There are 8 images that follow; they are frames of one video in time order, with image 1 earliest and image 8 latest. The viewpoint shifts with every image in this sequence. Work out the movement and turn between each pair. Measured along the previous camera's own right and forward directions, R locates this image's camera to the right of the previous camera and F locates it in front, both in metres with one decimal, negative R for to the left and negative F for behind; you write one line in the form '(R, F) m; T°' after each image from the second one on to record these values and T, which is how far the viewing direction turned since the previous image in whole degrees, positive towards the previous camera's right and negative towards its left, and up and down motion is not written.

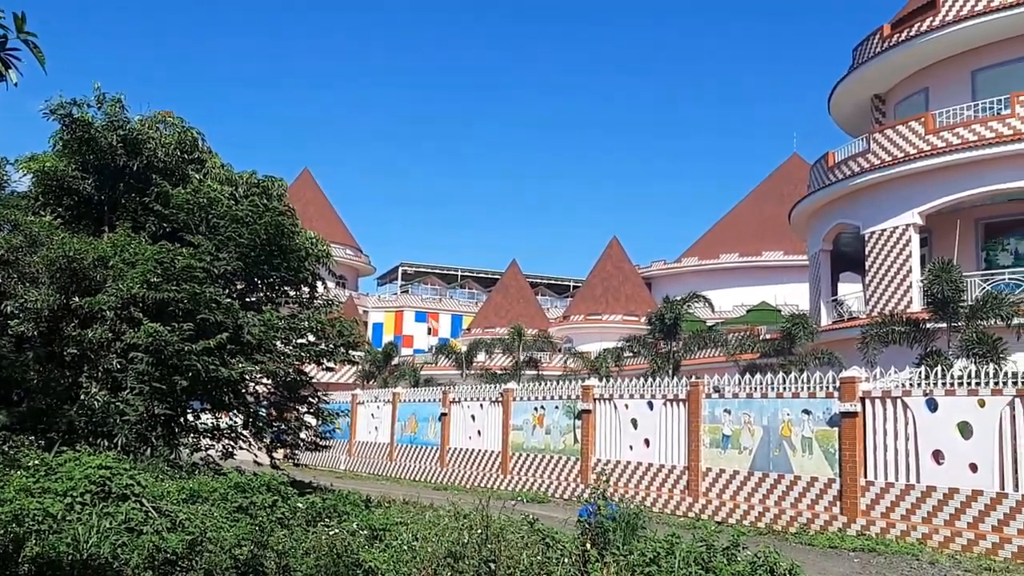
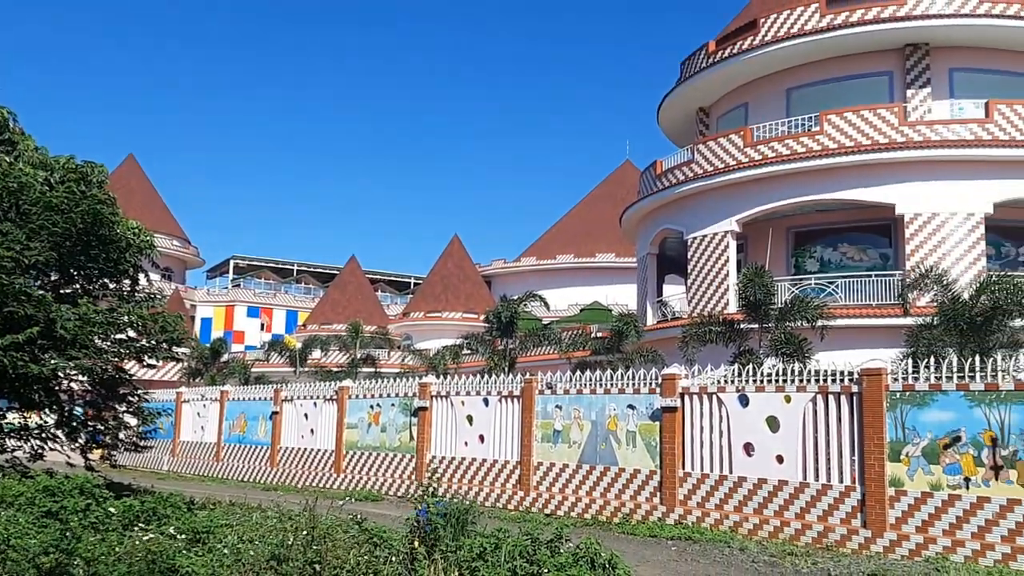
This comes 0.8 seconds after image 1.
(+0.1, -0.1) m; +10°
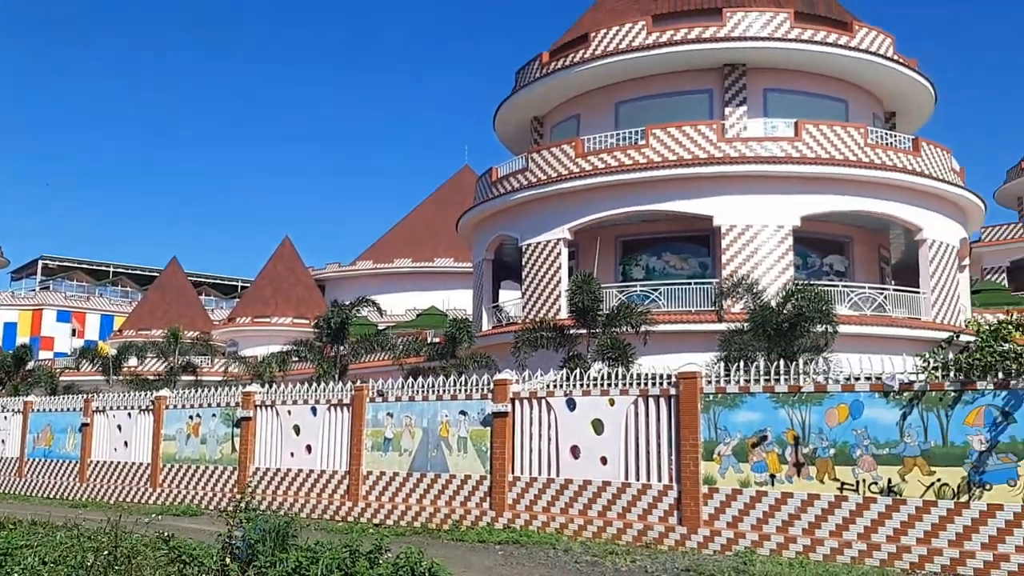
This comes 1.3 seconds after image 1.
(+0.2, 0.0) m; +10°
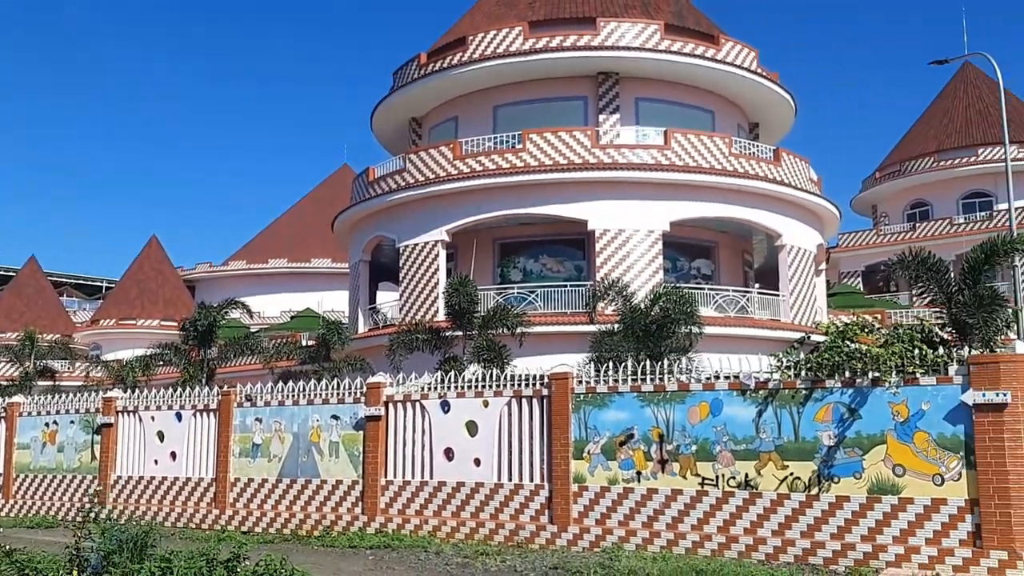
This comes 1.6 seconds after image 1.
(+0.2, -0.1) m; +7°
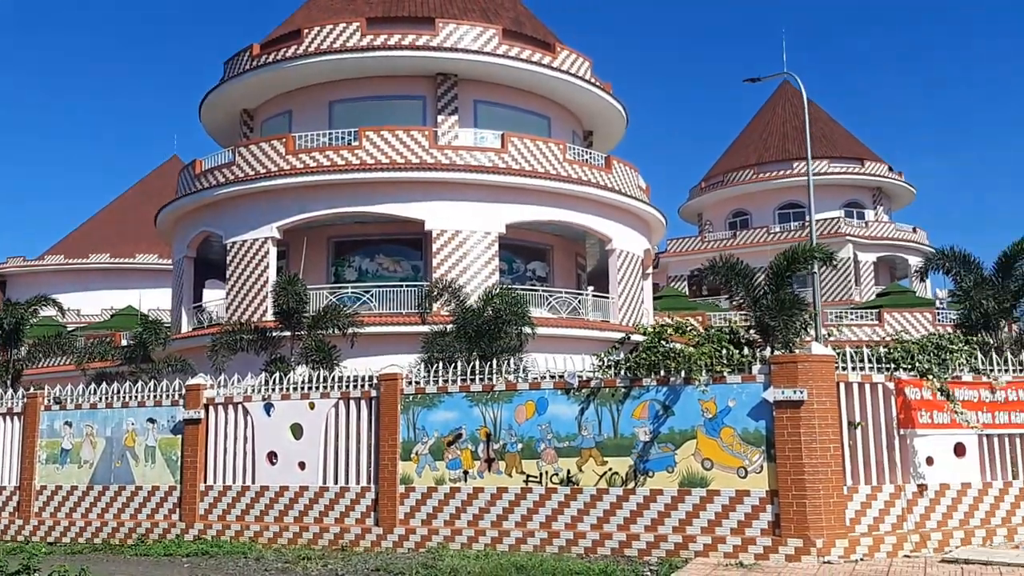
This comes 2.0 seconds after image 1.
(+0.2, 0.0) m; +10°
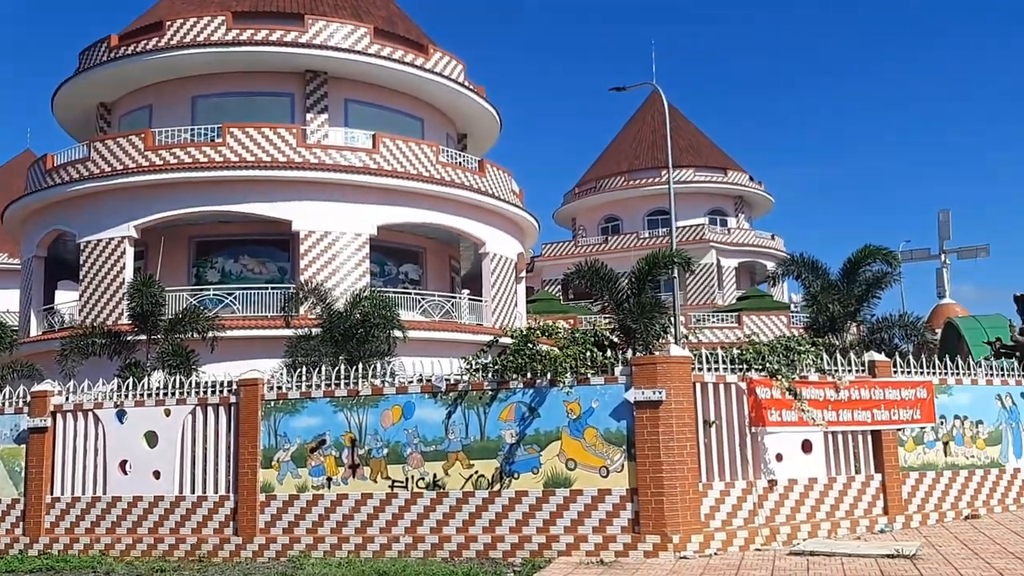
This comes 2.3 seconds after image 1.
(+0.2, 0.0) m; +8°
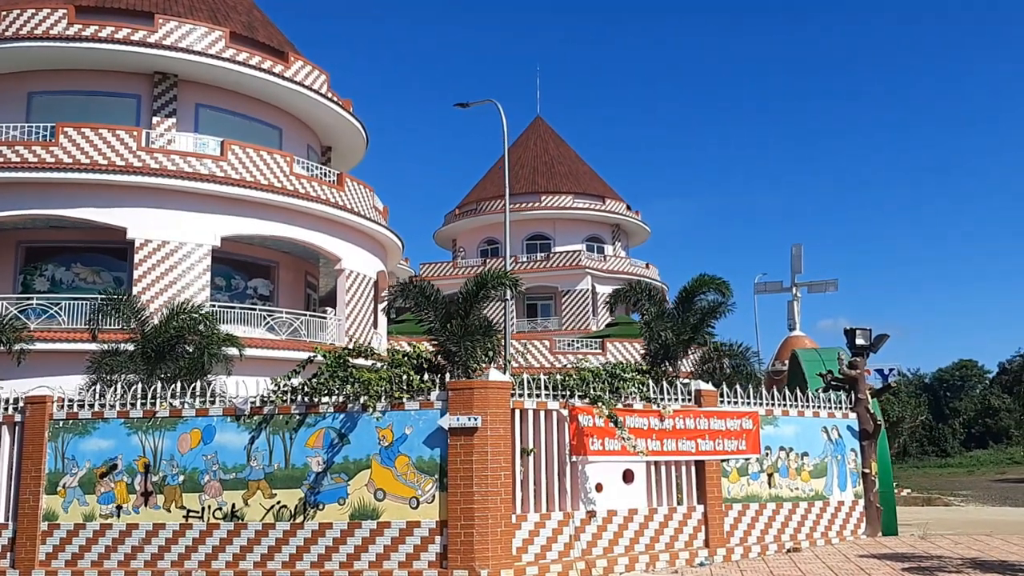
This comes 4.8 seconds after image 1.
(+1.0, +0.5) m; +7°
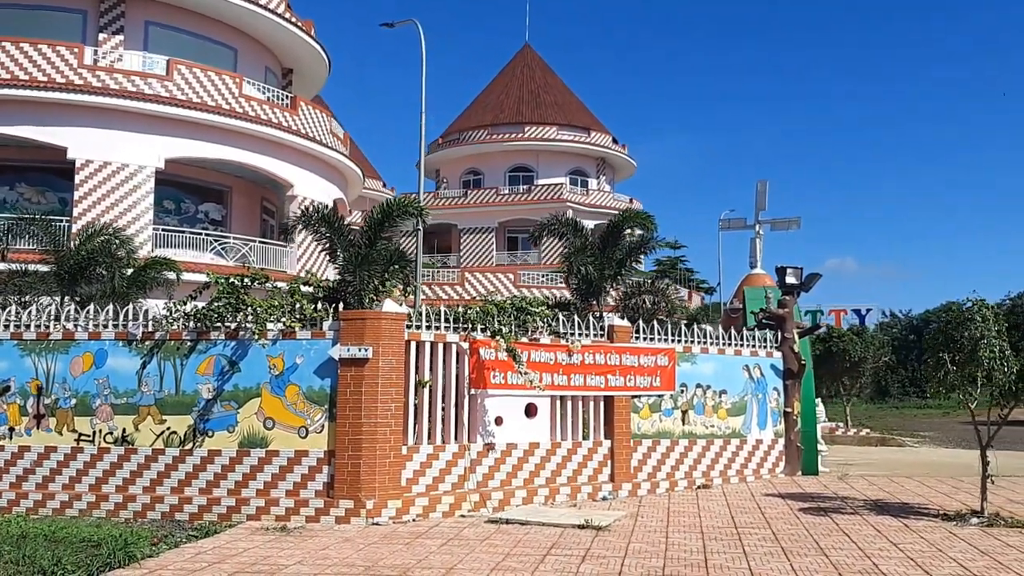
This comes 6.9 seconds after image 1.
(+1.3, +0.3) m; 0°
